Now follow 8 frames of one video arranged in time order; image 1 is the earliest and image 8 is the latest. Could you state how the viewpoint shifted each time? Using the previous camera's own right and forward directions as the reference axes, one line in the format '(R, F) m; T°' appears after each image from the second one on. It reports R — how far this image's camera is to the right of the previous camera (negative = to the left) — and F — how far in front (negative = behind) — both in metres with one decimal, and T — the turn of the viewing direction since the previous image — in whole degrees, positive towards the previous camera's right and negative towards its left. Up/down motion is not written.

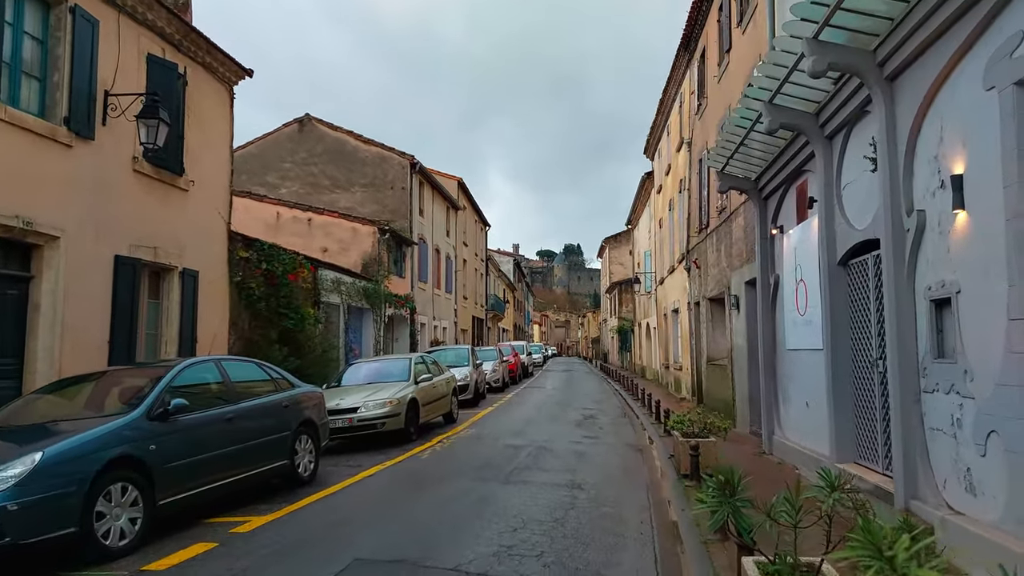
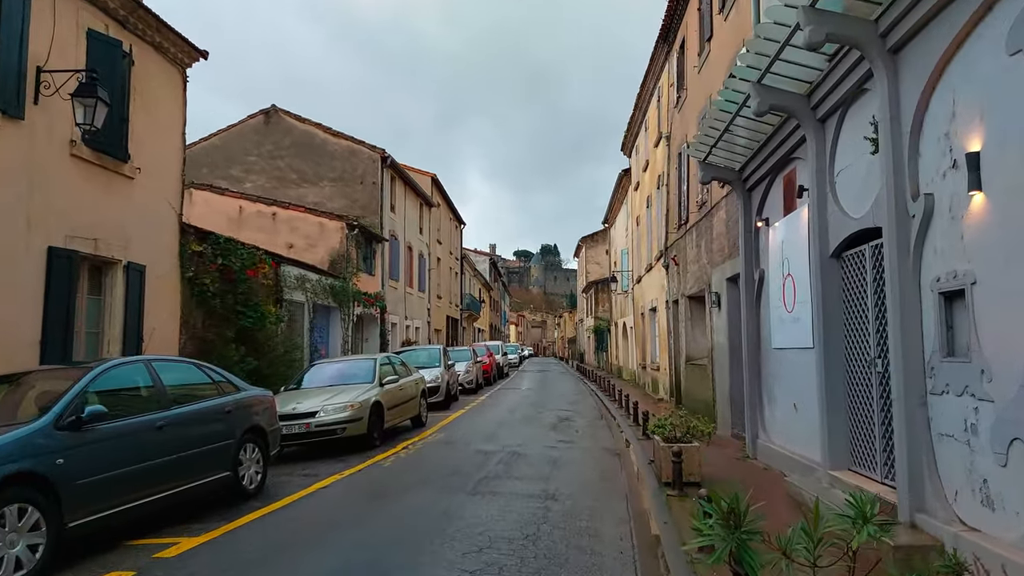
(+0.1, +0.6) m; +2°
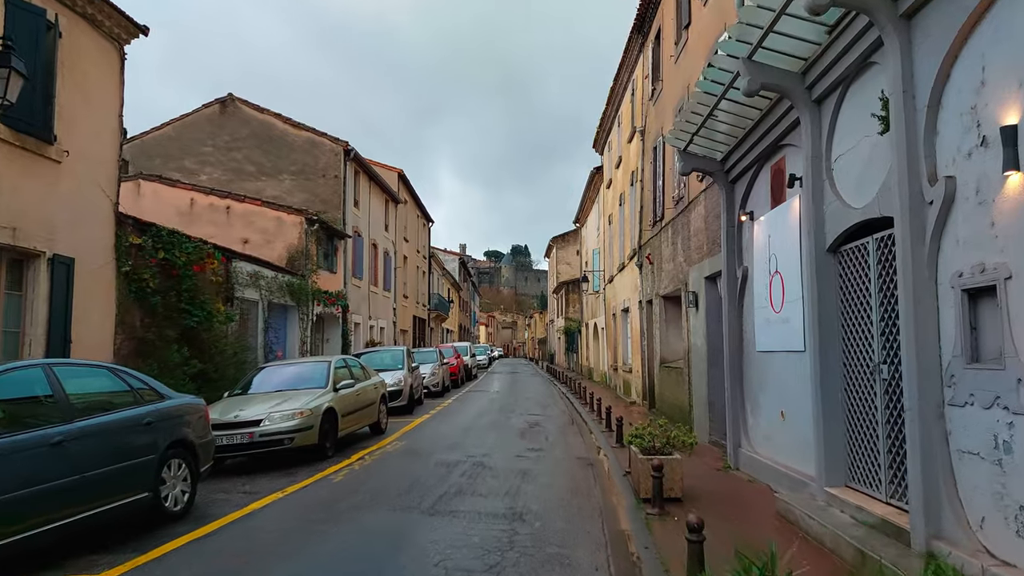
(+0.1, +0.8) m; +3°
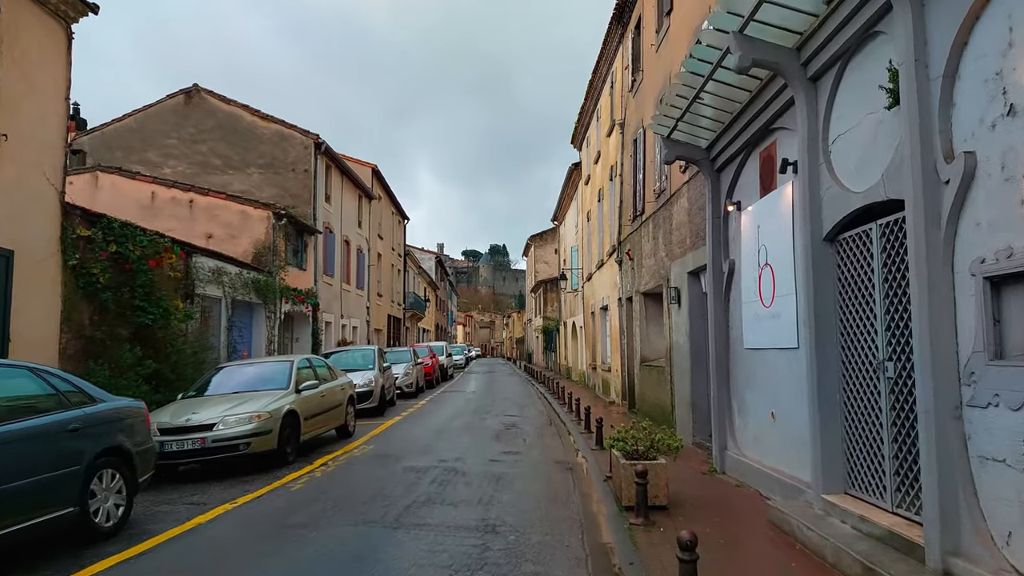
(+0.1, +0.5) m; +2°
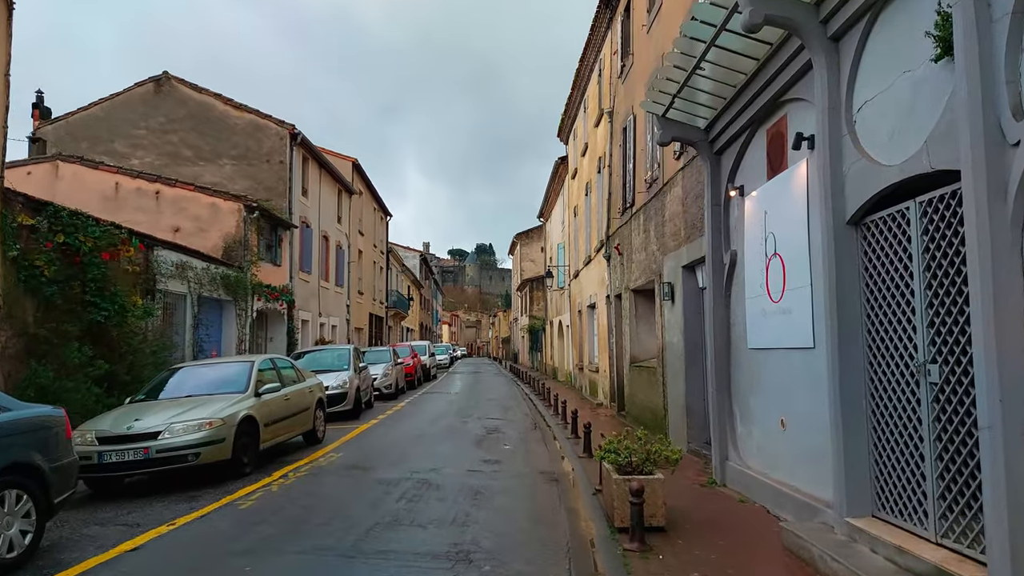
(+0.1, +0.8) m; +1°
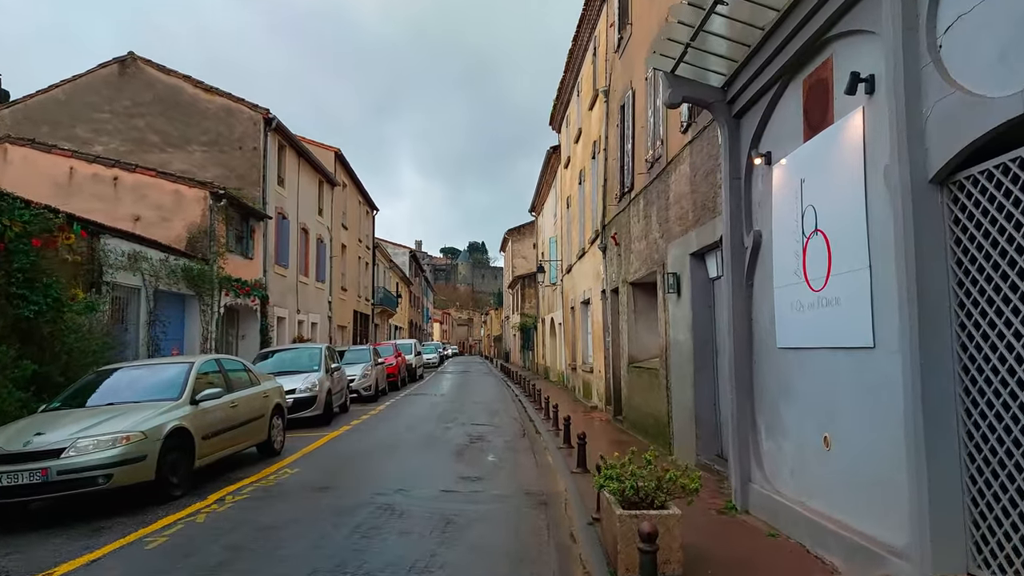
(+0.1, +1.3) m; +1°
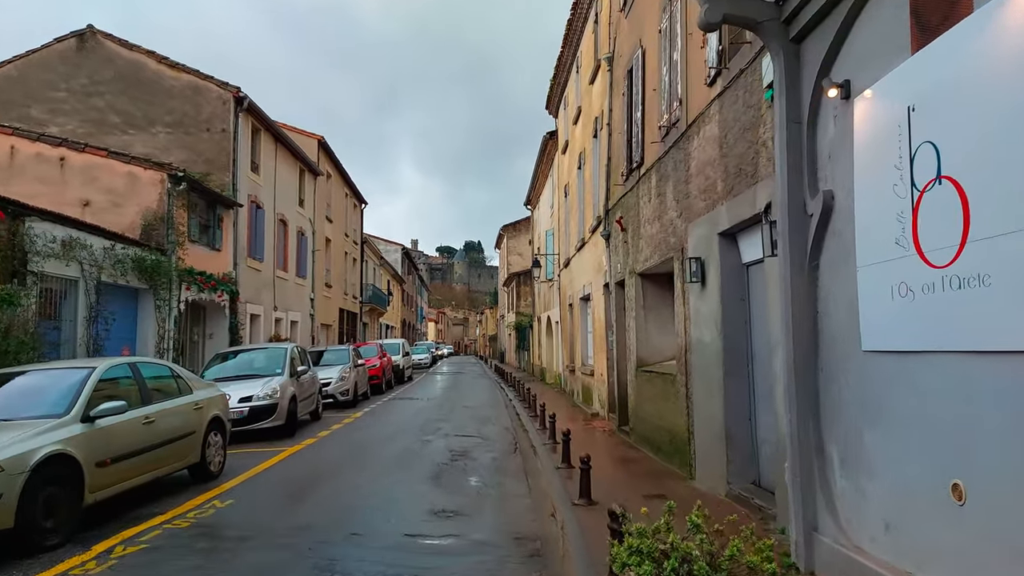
(+0.1, +1.7) m; 0°
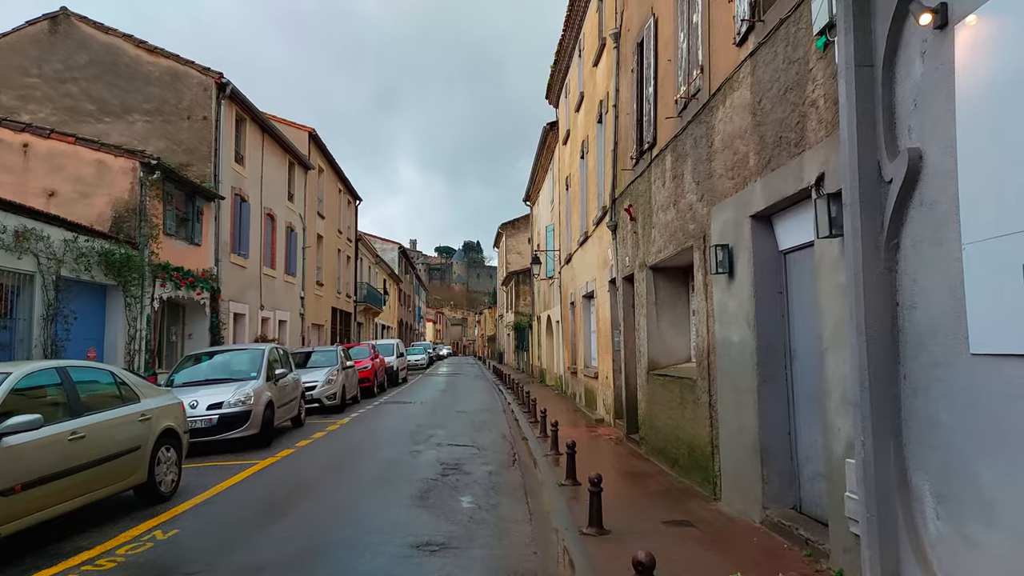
(0.0, +1.0) m; 0°
